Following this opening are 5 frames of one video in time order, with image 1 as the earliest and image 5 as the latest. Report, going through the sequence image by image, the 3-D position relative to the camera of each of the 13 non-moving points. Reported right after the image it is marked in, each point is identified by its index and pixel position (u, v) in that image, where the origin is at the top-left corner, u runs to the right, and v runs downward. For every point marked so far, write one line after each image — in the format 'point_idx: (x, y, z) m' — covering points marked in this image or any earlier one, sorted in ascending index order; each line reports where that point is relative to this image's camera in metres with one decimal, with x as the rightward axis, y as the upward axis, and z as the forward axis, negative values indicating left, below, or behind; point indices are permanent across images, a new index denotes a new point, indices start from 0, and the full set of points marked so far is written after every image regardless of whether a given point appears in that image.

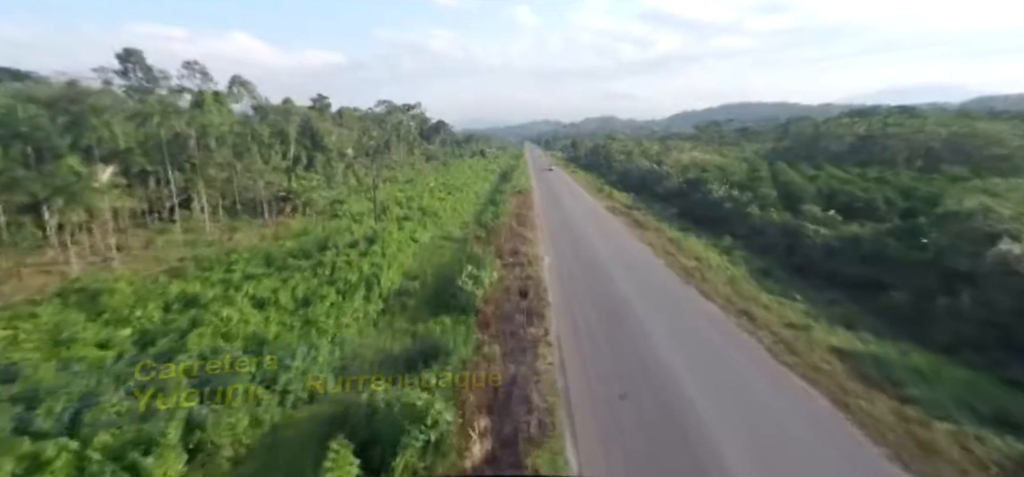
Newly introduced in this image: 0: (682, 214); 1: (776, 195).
0: (+6.6, +0.9, +19.4) m
1: (+8.1, +1.3, +15.3) m
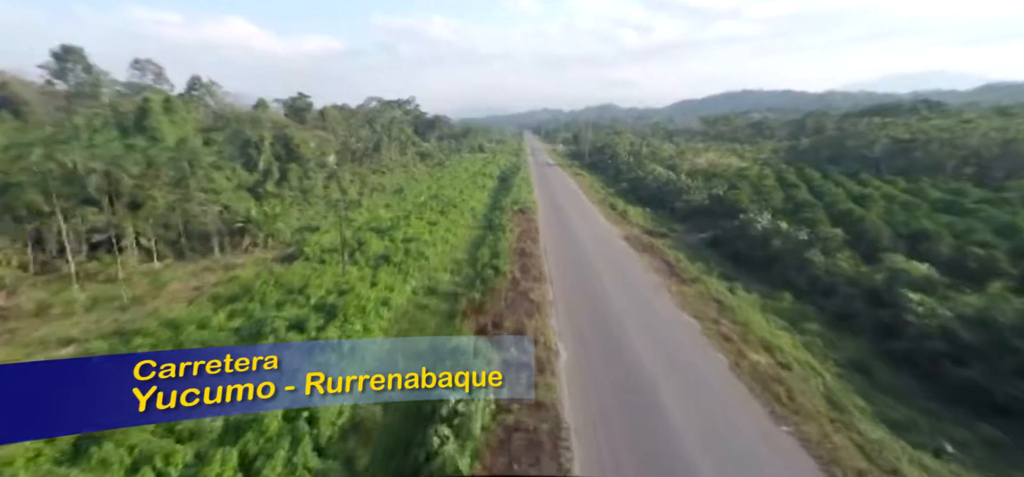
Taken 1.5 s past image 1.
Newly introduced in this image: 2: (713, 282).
0: (+6.6, -0.3, +16.4) m
1: (+8.2, +0.1, +12.3) m
2: (+4.8, -1.0, +11.8) m
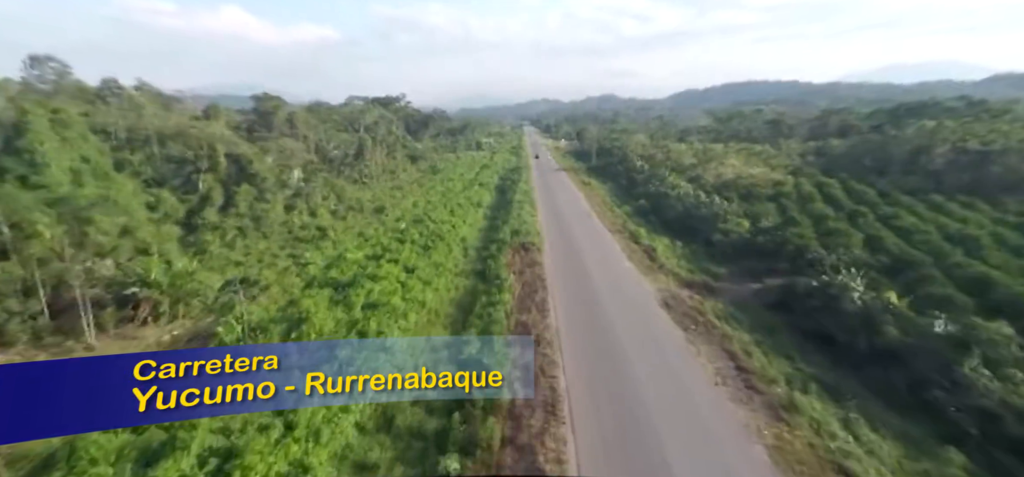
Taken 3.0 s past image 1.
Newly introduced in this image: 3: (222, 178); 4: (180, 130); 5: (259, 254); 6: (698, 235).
0: (+6.6, -1.8, +12.3) m
1: (+8.1, -1.5, +8.2) m
2: (+4.7, -2.6, +7.7) m
3: (-10.6, +2.2, +18.3) m
4: (-11.9, +3.9, +18.0) m
5: (-8.2, -0.5, +16.4) m
6: (+7.4, +0.2, +19.6) m
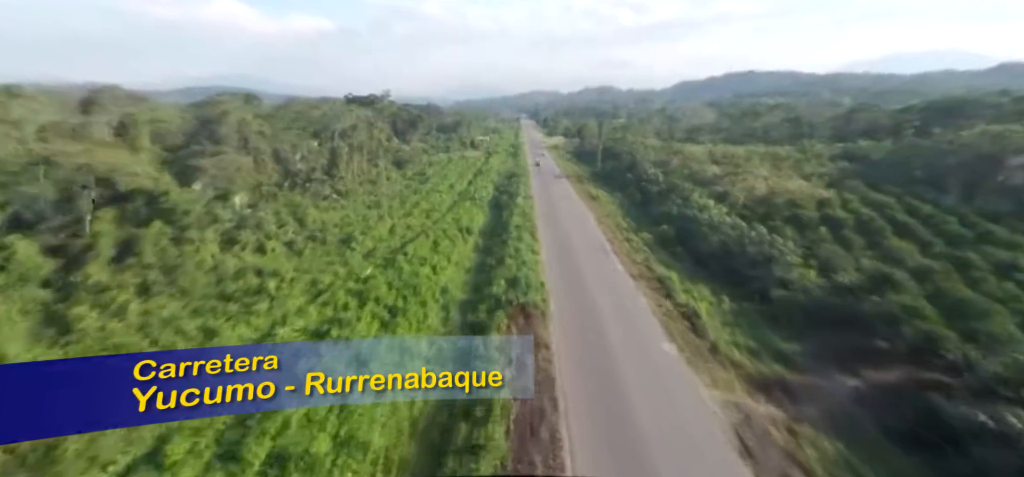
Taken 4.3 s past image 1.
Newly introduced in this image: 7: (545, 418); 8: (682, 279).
0: (+6.5, -3.4, +7.9) m
1: (+8.0, -3.2, +3.9) m
2: (+4.6, -4.3, +3.4) m
3: (-10.8, +0.6, +13.9) m
4: (-12.1, +2.3, +13.5) m
5: (-8.4, -2.1, +12.0) m
6: (+7.2, -1.4, +15.3) m
7: (+0.5, -3.0, +9.0) m
8: (+5.4, -1.3, +16.0) m
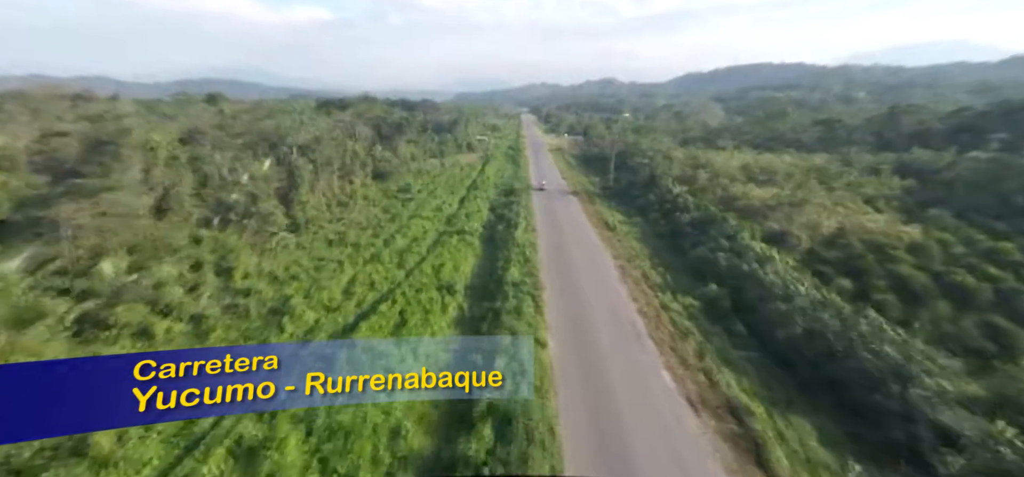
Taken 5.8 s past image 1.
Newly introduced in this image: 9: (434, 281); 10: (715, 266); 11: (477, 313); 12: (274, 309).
0: (+6.3, -5.7, +2.4) m
1: (+7.8, -5.5, -1.7) m
2: (+4.4, -6.7, -2.2) m
3: (-11.0, -1.5, +8.3) m
4: (-12.3, +0.1, +7.9) m
5: (-8.6, -4.3, +6.4) m
6: (+7.0, -3.5, +9.7) m
7: (+0.3, -5.3, +3.4) m
8: (+5.2, -3.4, +10.4) m
9: (-2.7, -1.4, +17.2) m
10: (+7.3, -1.0, +17.9) m
11: (-1.1, -2.2, +15.4) m
12: (-7.2, -2.1, +15.0) m
